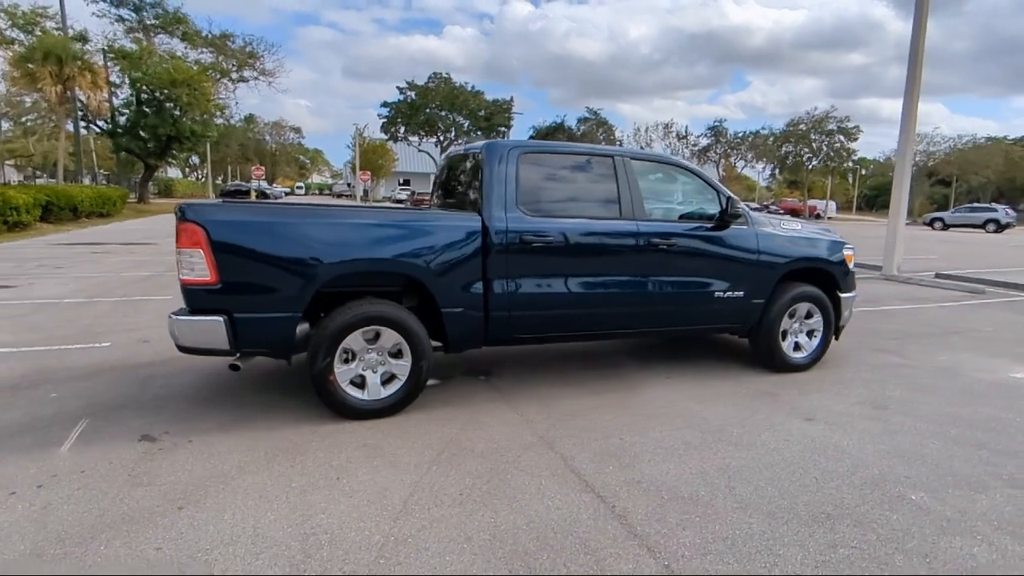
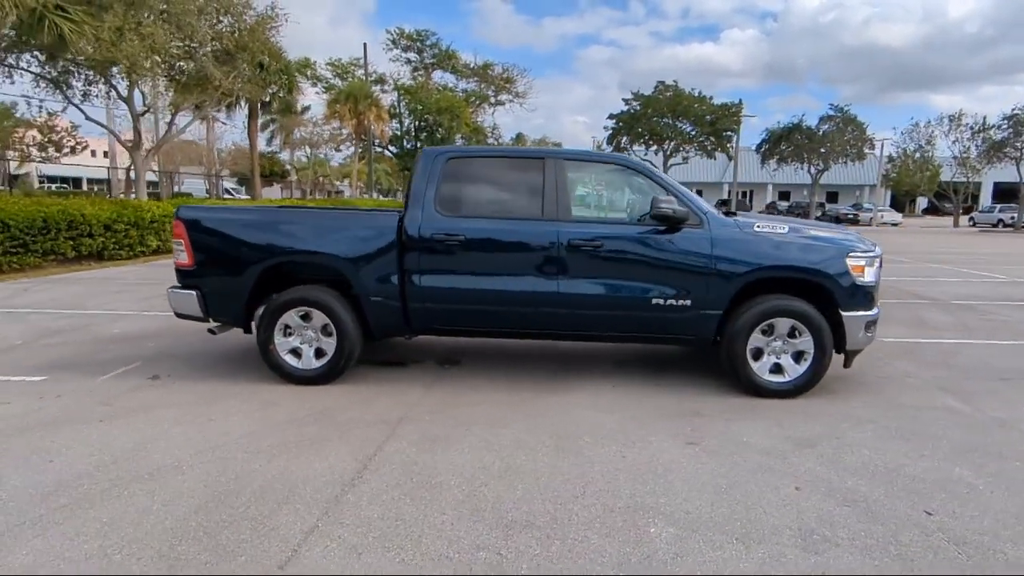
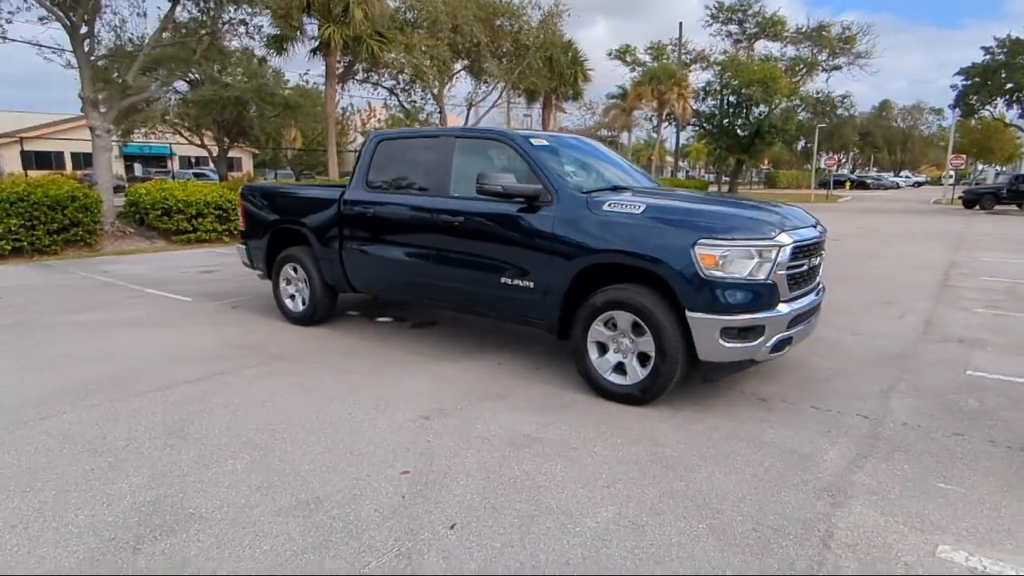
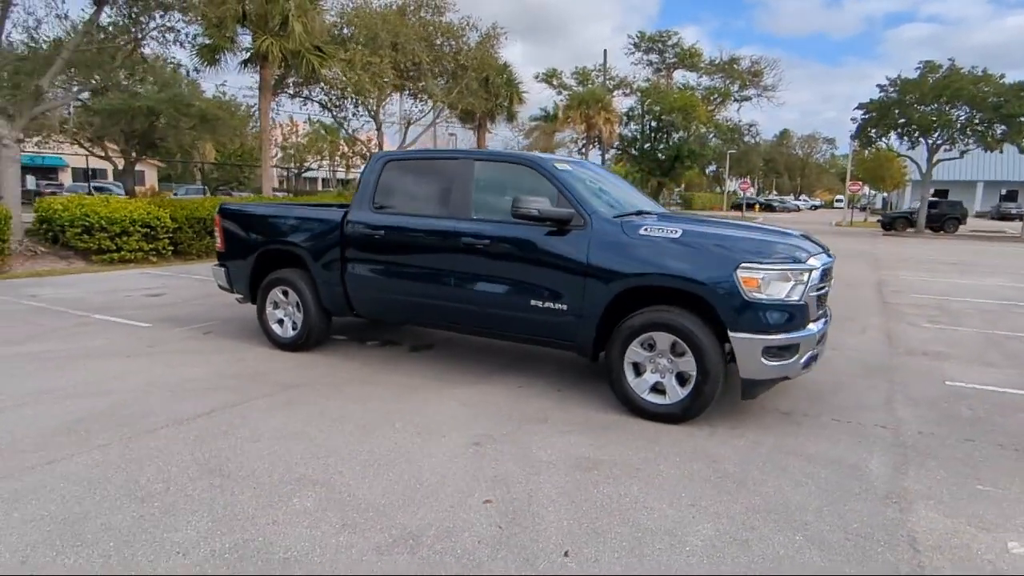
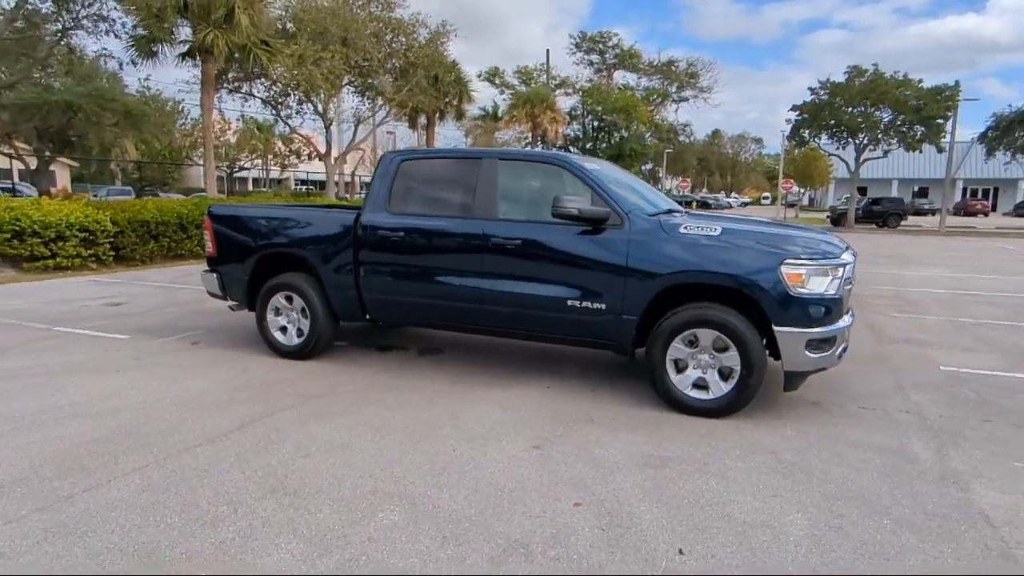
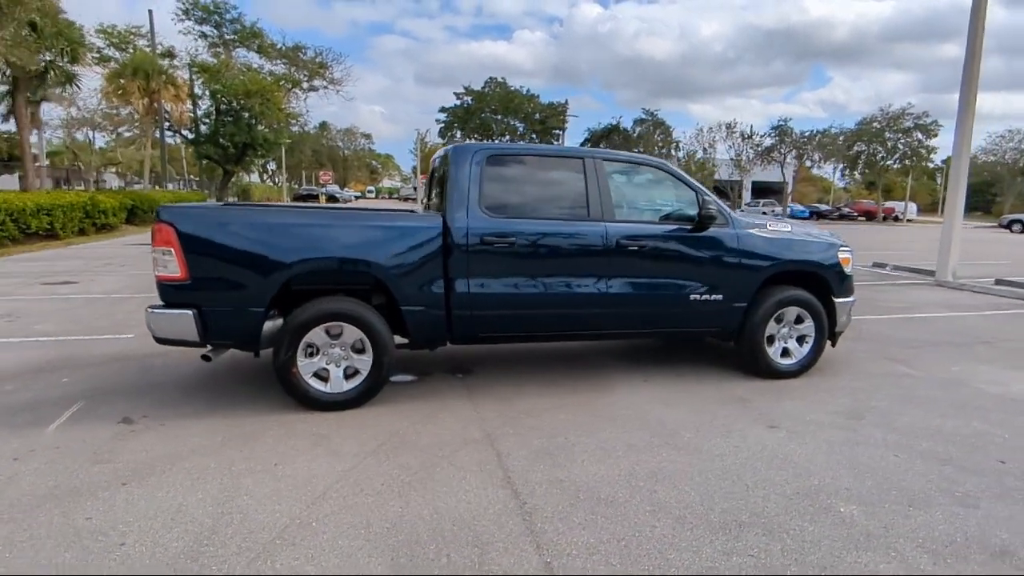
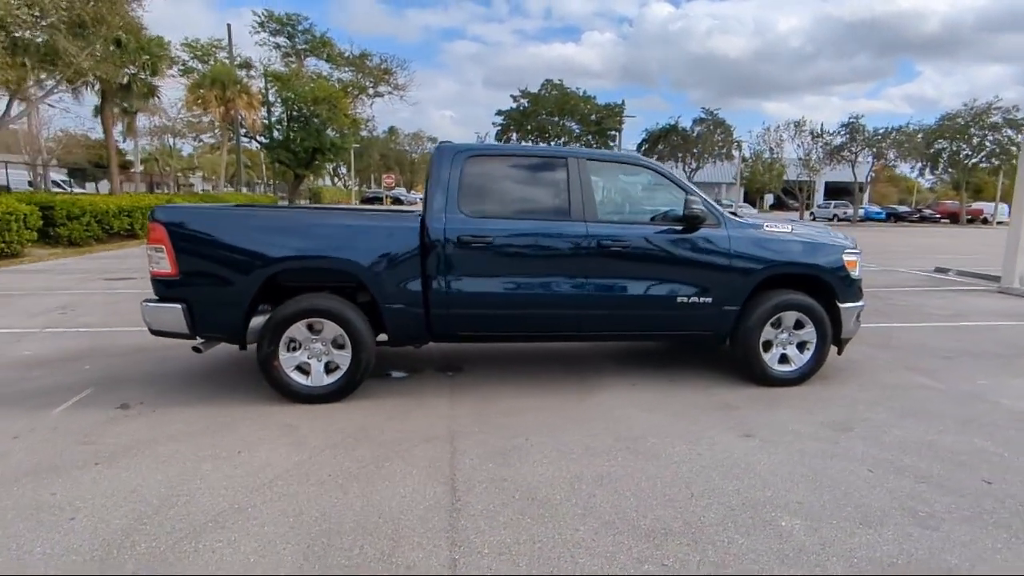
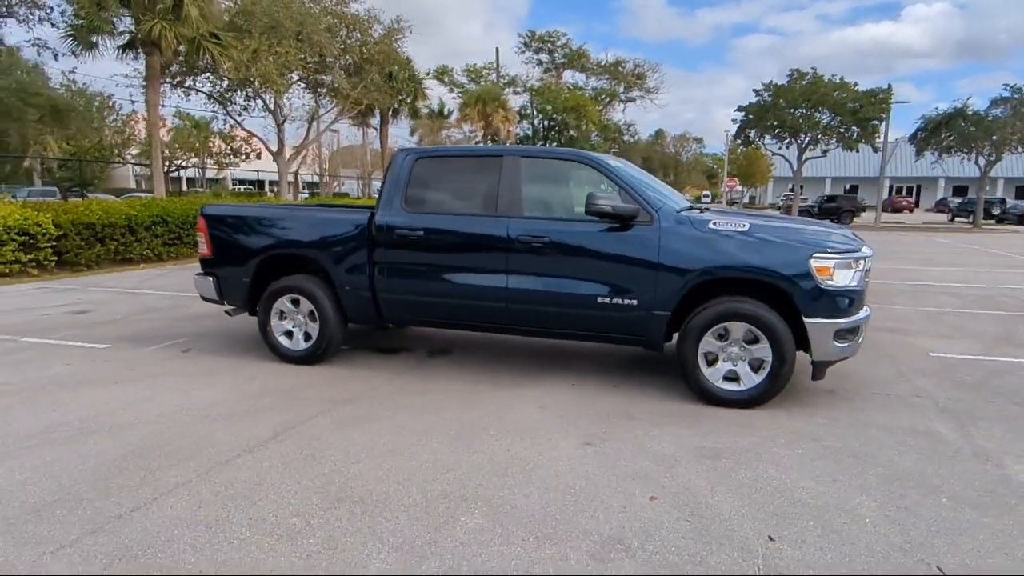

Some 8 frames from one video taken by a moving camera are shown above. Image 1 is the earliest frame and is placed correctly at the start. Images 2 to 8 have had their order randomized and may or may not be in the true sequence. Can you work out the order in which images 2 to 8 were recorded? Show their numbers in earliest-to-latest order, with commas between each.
6, 7, 2, 8, 5, 4, 3
